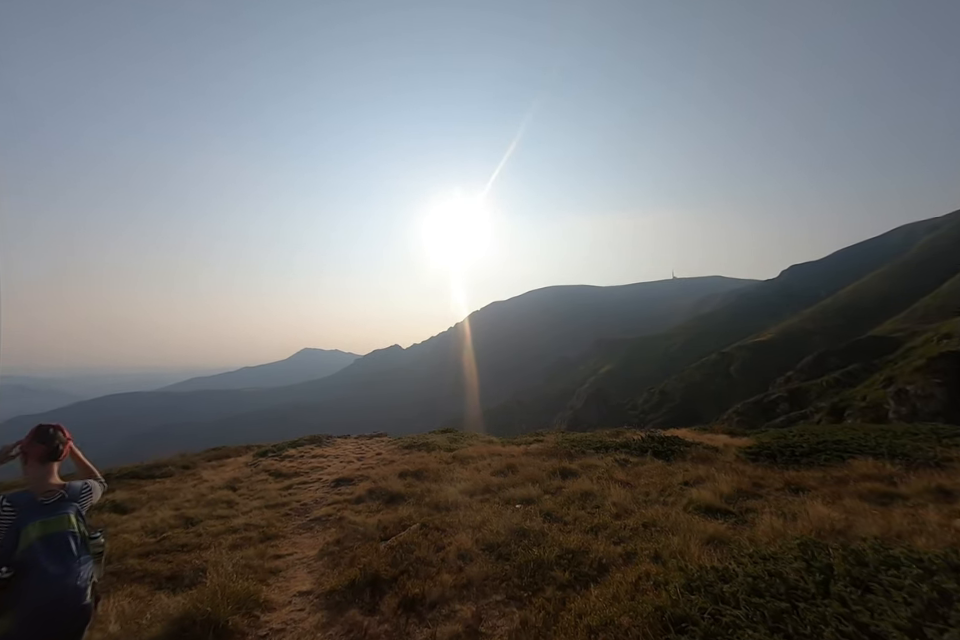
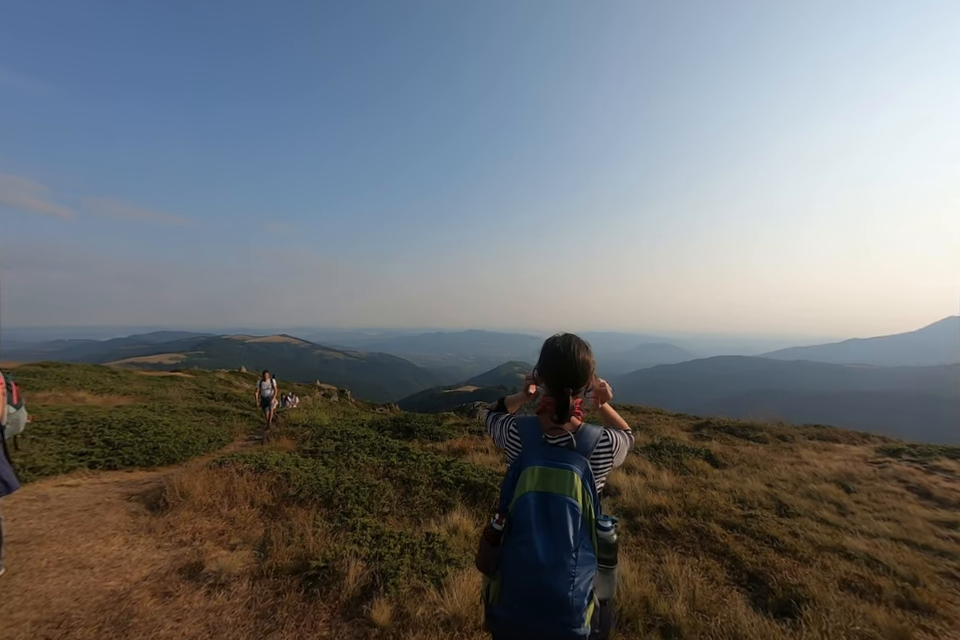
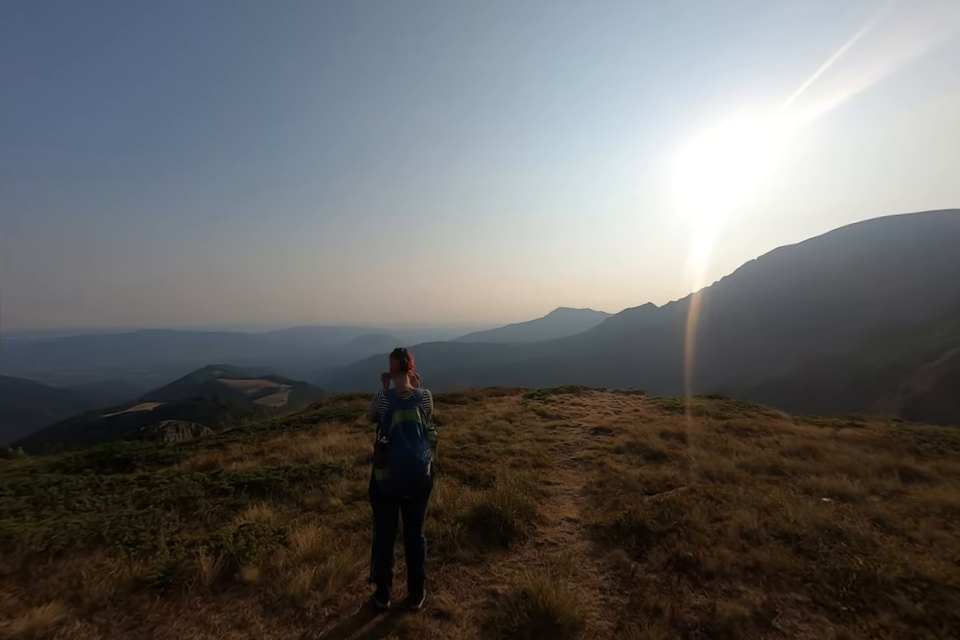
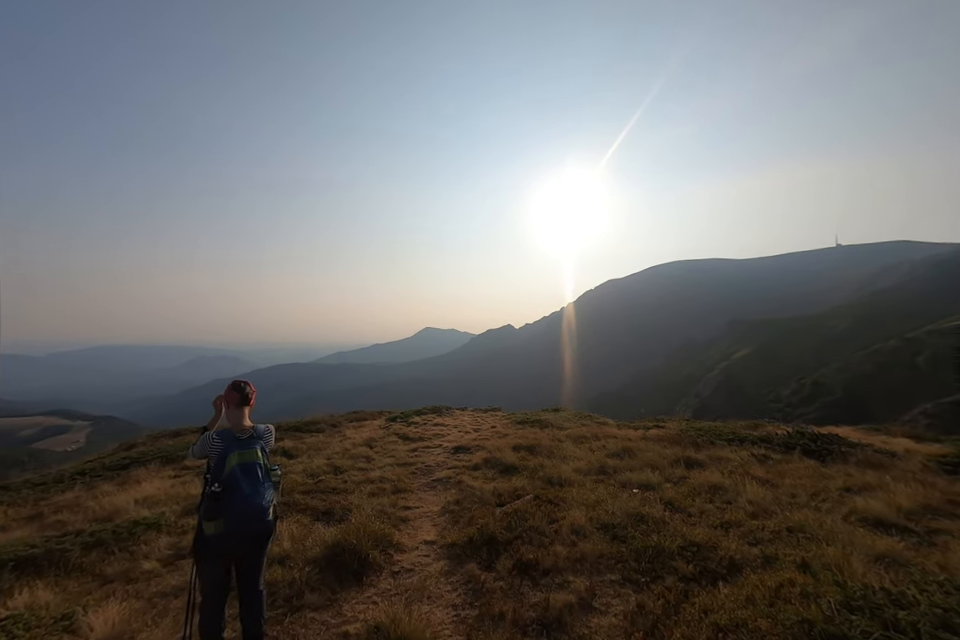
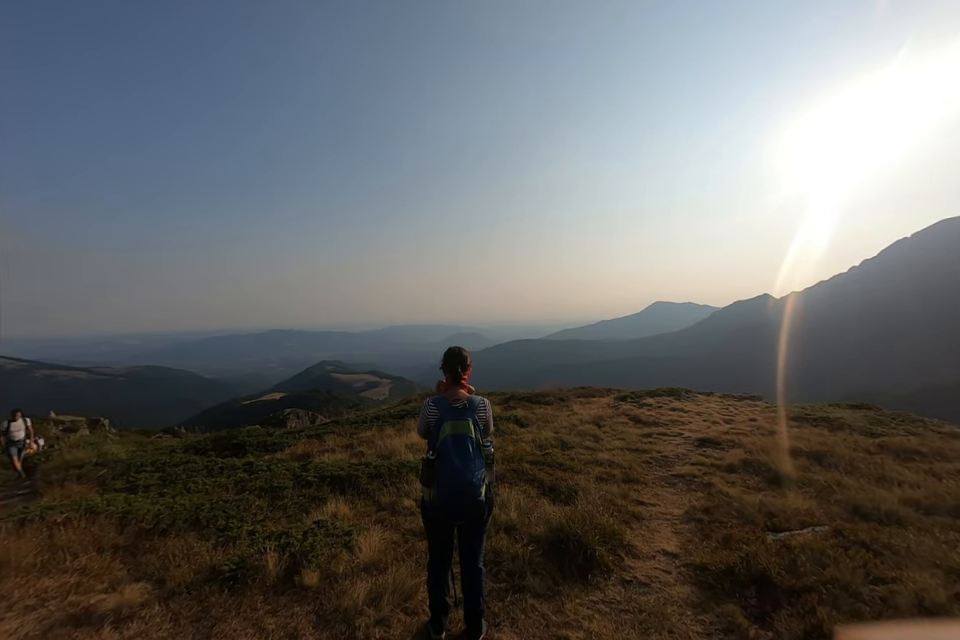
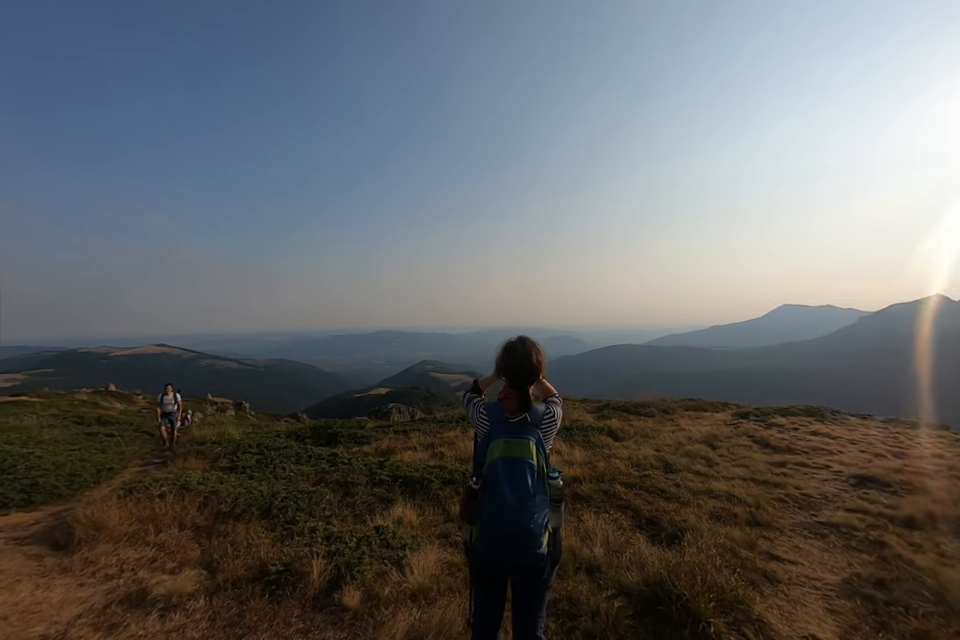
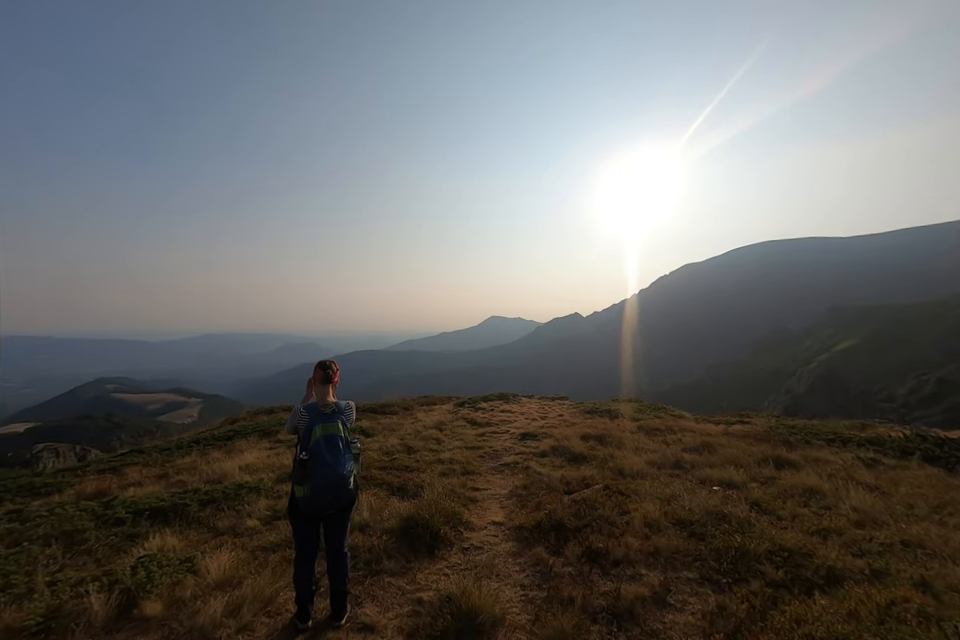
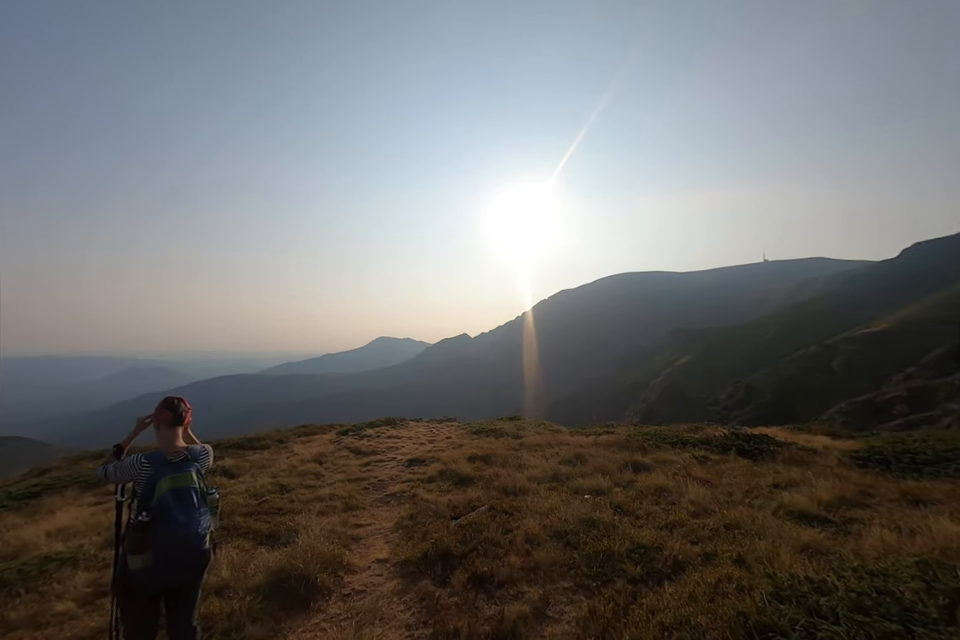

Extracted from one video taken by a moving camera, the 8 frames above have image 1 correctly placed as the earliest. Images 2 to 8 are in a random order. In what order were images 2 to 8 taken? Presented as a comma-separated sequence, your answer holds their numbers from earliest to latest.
8, 4, 7, 3, 5, 6, 2
